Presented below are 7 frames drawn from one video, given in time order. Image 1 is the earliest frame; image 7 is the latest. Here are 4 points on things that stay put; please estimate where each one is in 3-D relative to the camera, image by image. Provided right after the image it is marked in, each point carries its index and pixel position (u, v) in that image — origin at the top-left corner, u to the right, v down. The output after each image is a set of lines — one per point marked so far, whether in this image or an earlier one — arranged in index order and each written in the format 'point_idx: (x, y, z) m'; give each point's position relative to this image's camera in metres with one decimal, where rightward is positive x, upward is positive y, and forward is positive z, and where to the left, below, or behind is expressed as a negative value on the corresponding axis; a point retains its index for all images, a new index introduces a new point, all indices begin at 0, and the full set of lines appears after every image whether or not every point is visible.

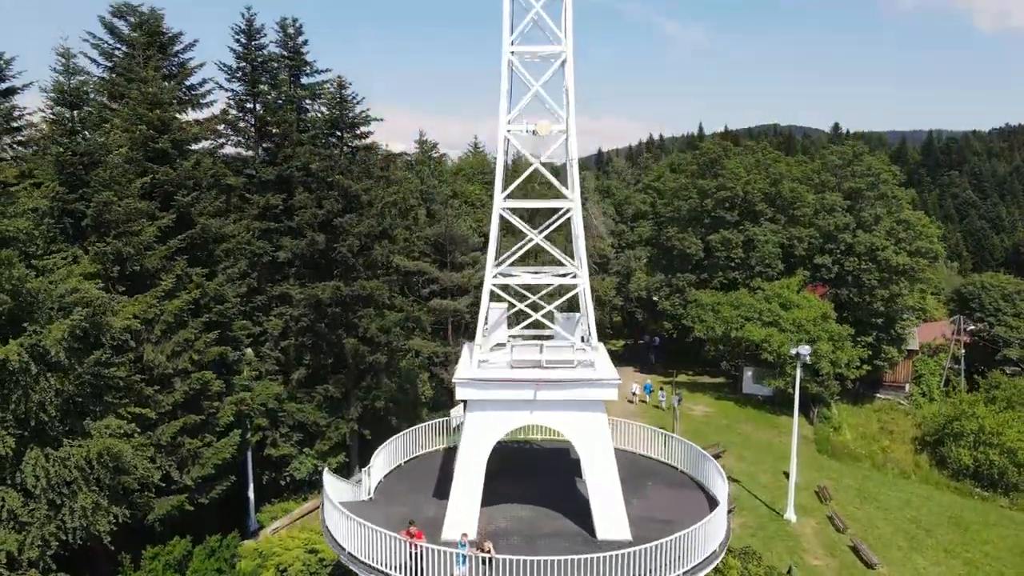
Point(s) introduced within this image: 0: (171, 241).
0: (-12.6, +1.7, +15.7) m
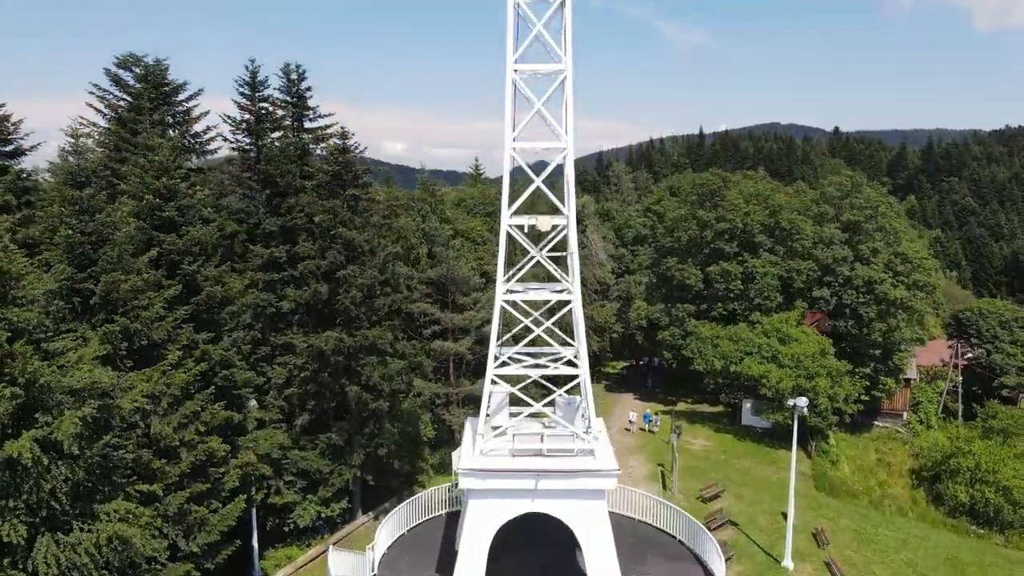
0: (-12.5, -0.9, +16.0) m
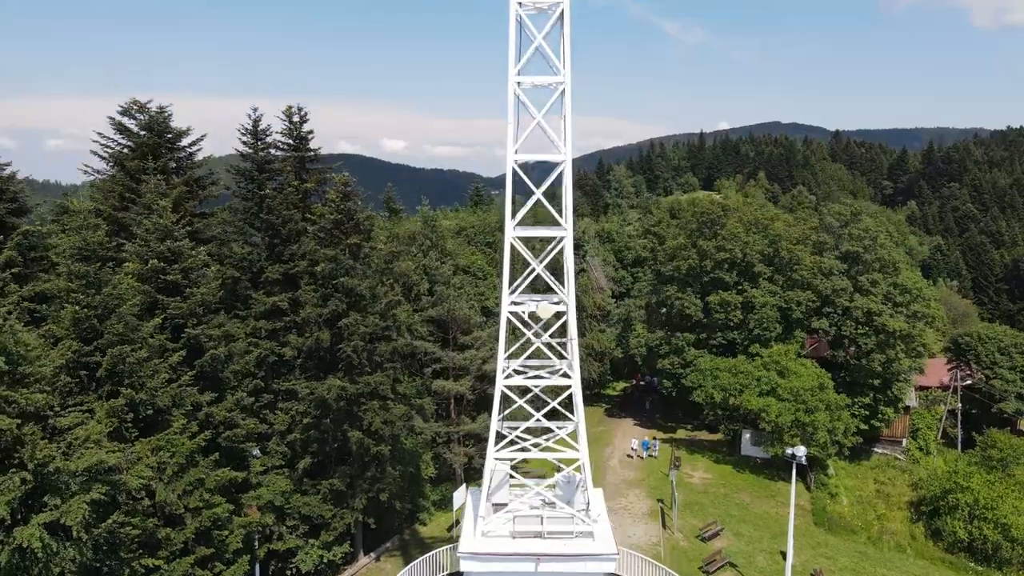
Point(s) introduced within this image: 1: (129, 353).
0: (-12.5, -3.4, +16.2) m
1: (-13.3, -2.2, +14.7) m
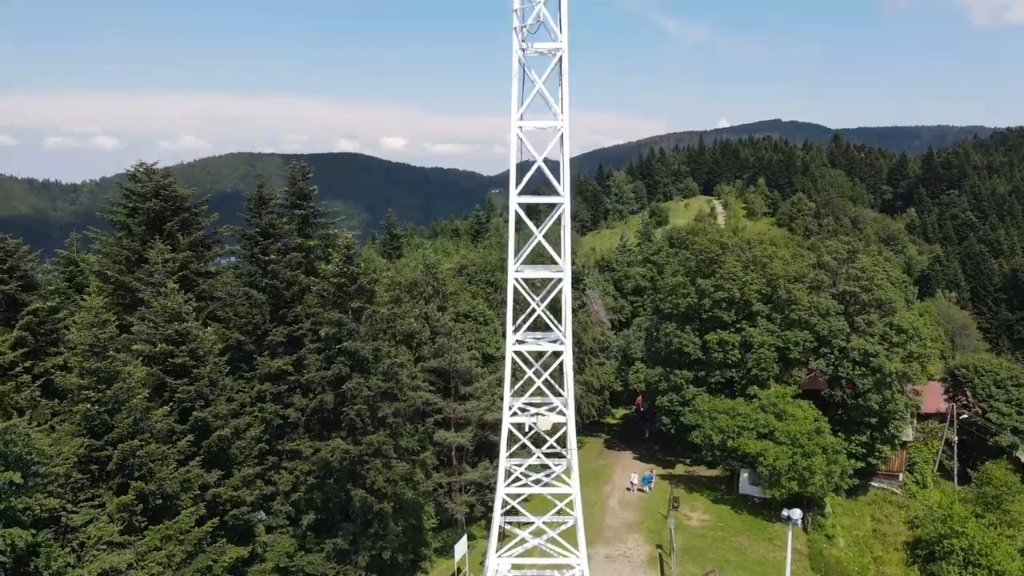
0: (-12.5, -6.7, +16.5) m
1: (-13.2, -5.5, +15.1) m
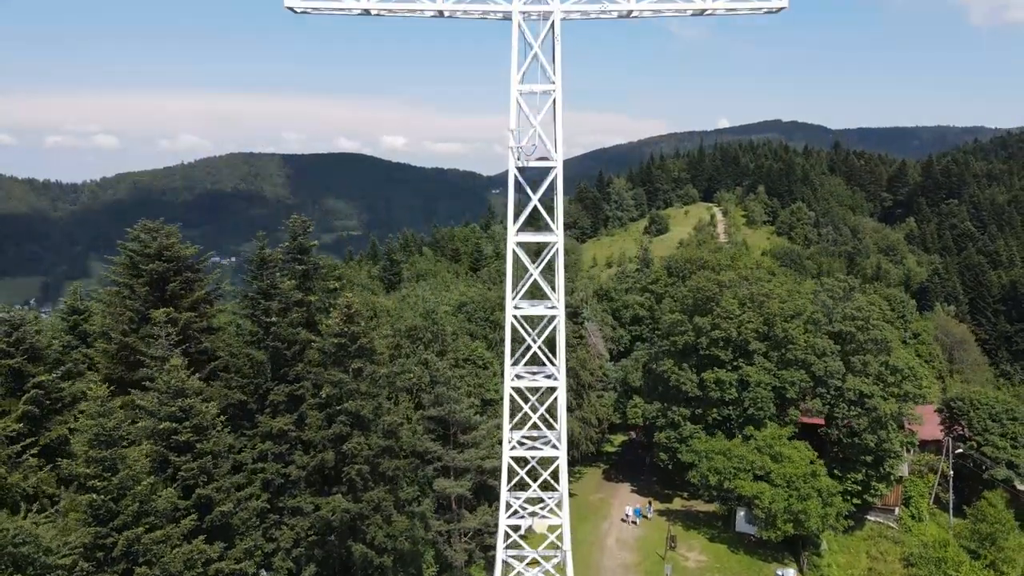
0: (-12.6, -9.9, +16.9) m
1: (-13.3, -8.7, +15.4) m
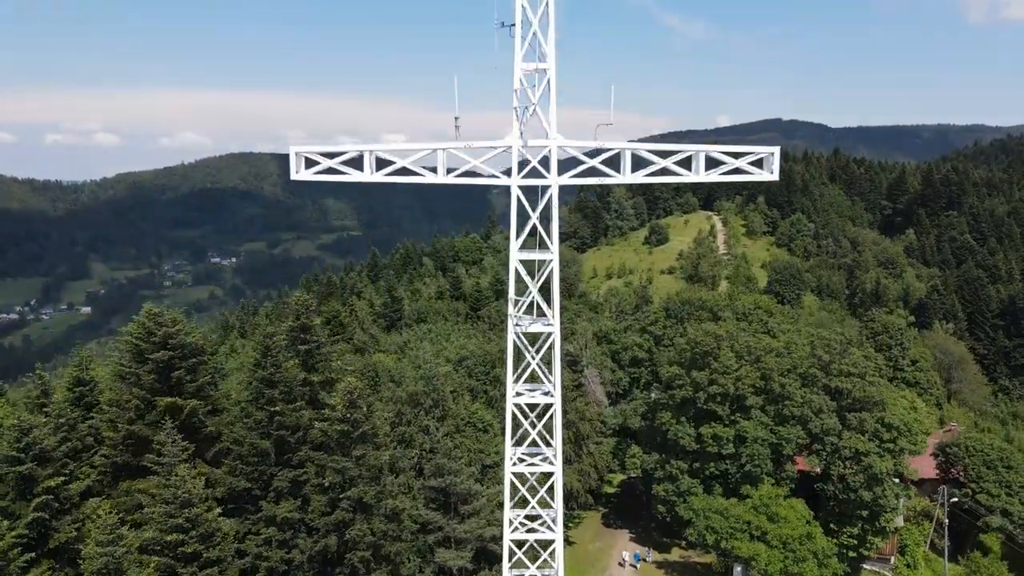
0: (-12.6, -14.7, +17.3) m
1: (-13.4, -13.6, +15.8) m
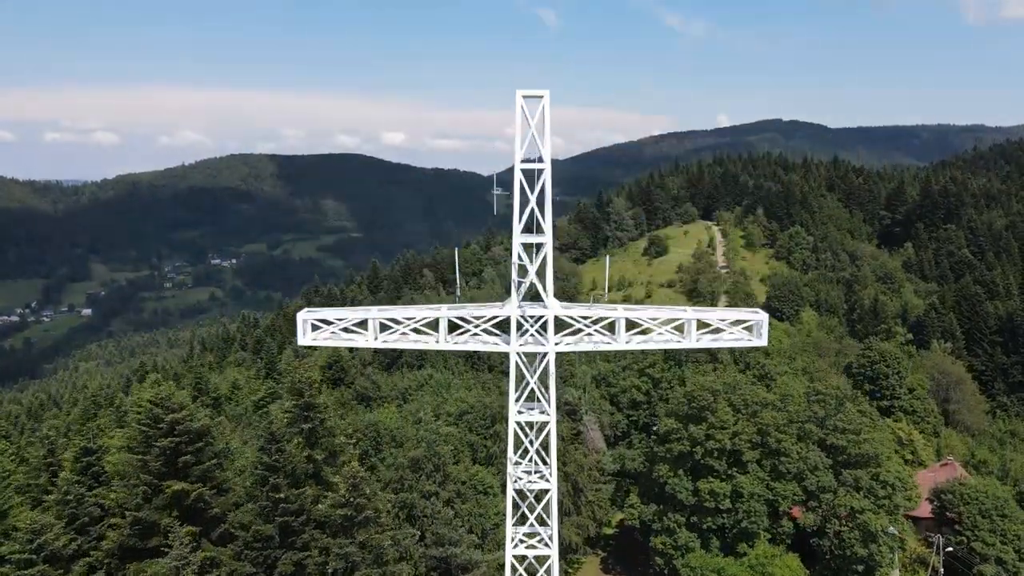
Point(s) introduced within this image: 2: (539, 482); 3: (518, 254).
0: (-12.6, -19.6, +17.8) m
1: (-13.4, -18.5, +16.3) m
2: (+0.9, -6.0, +13.6) m
3: (+0.1, +1.1, +12.8) m
